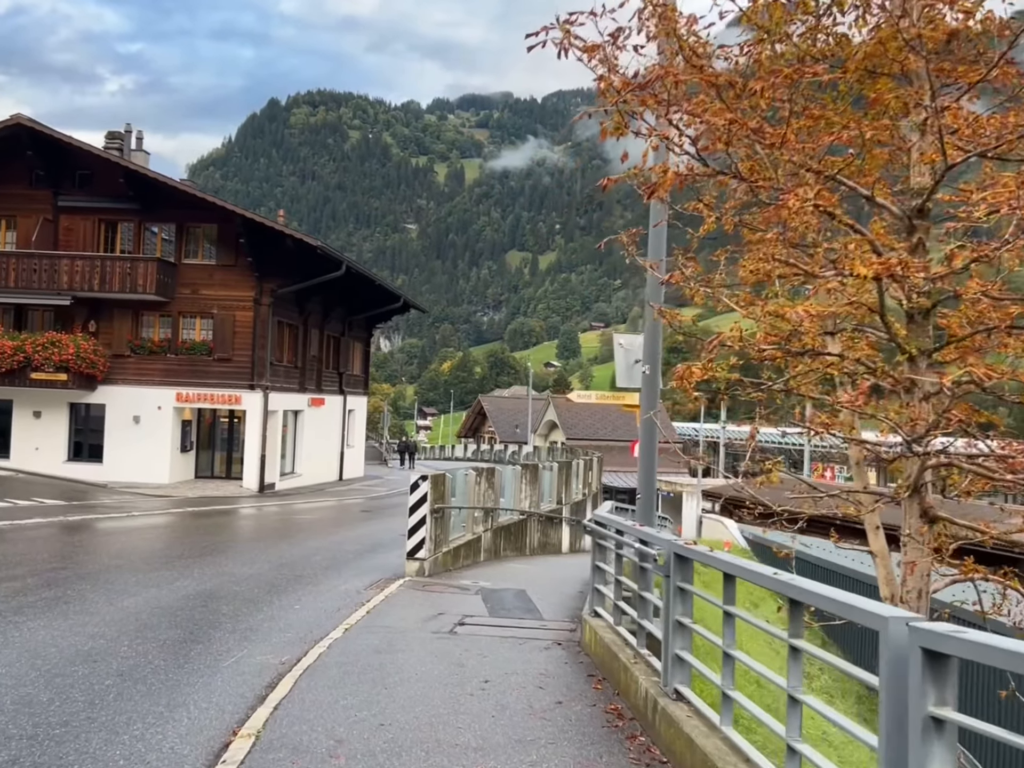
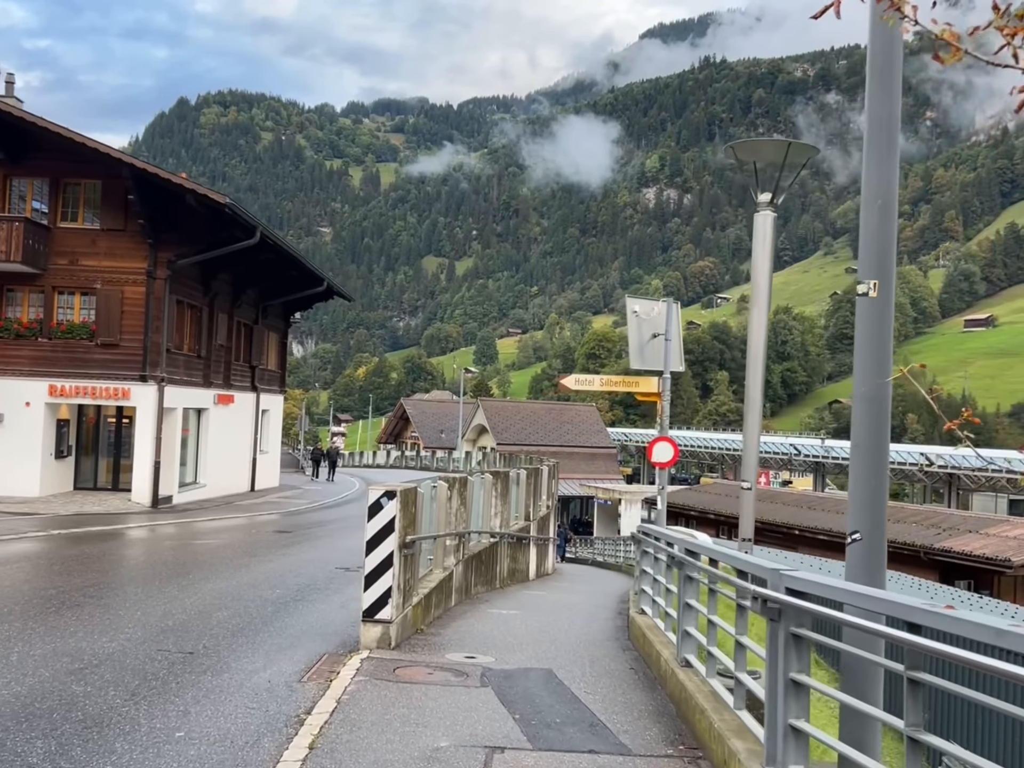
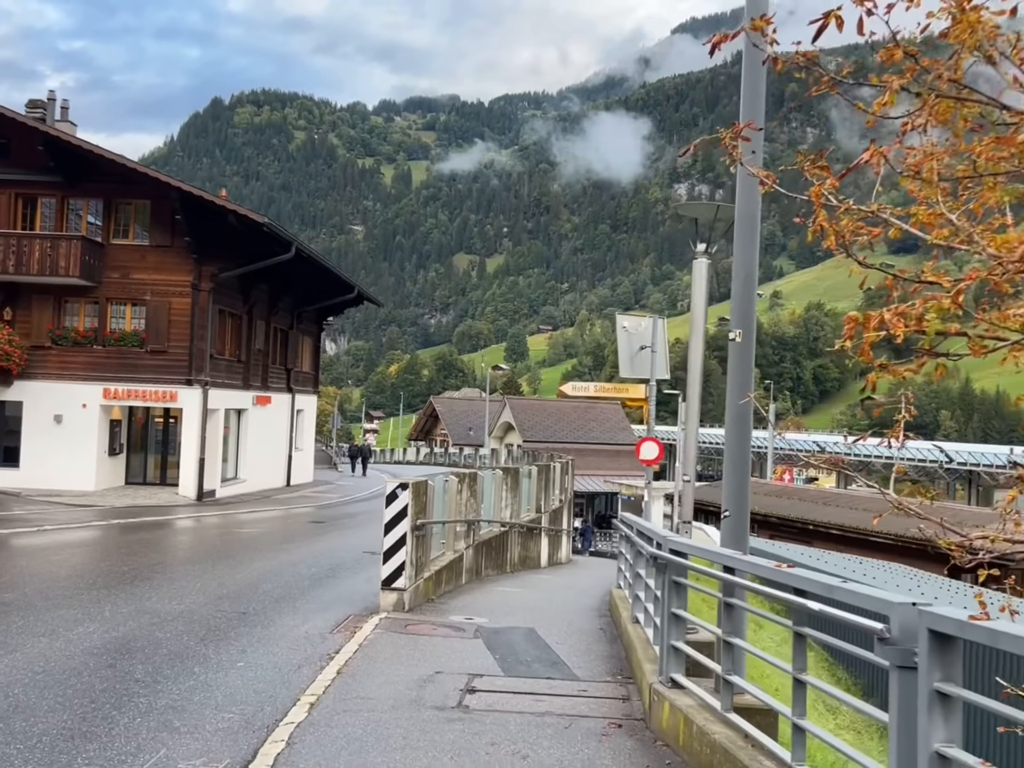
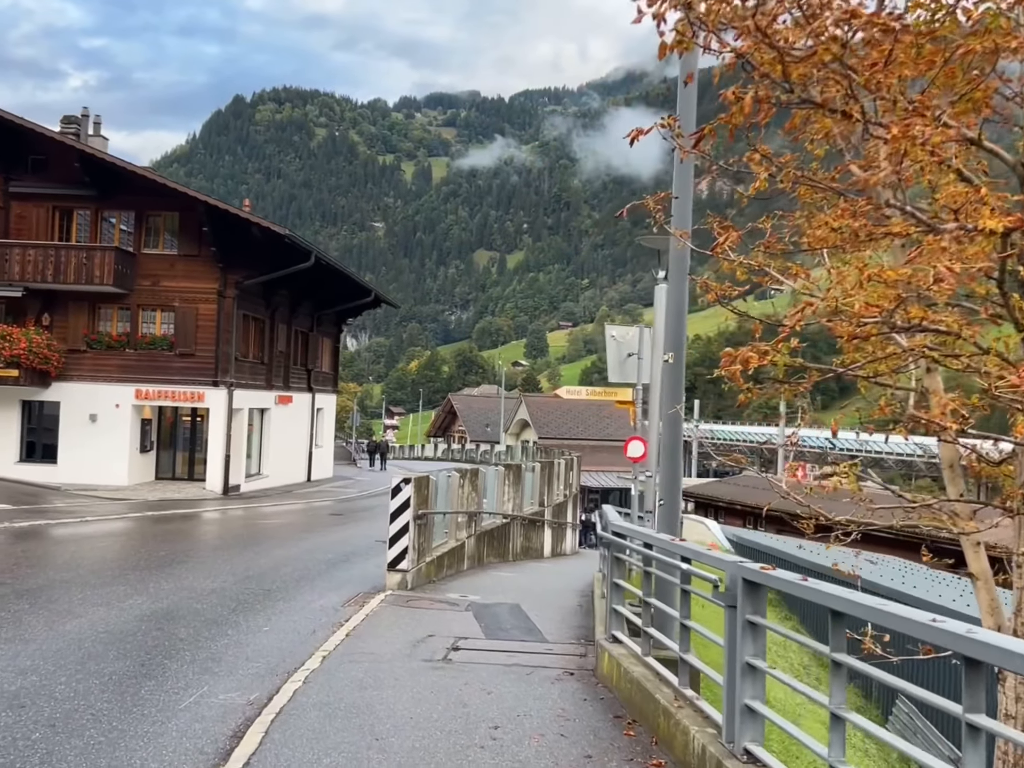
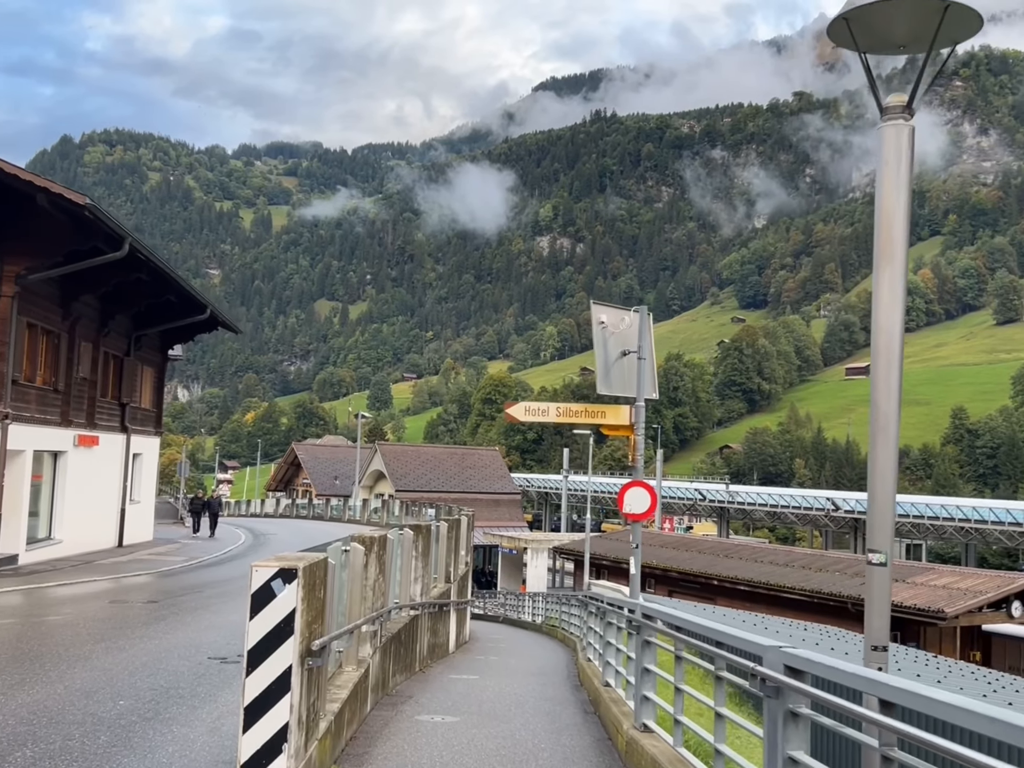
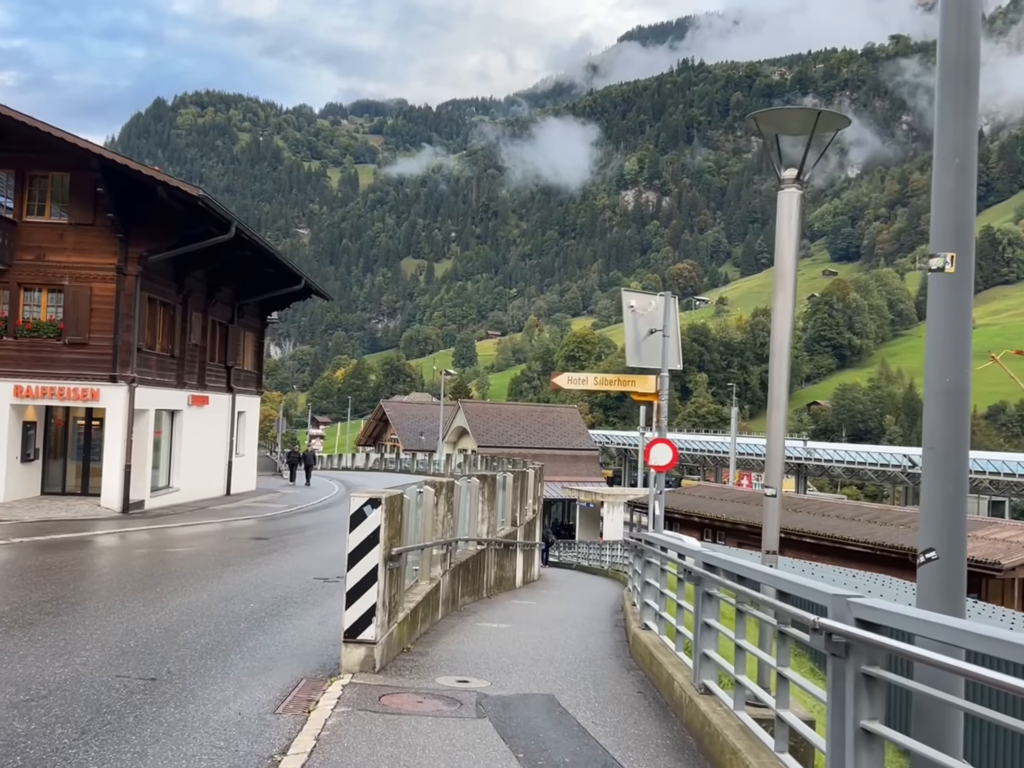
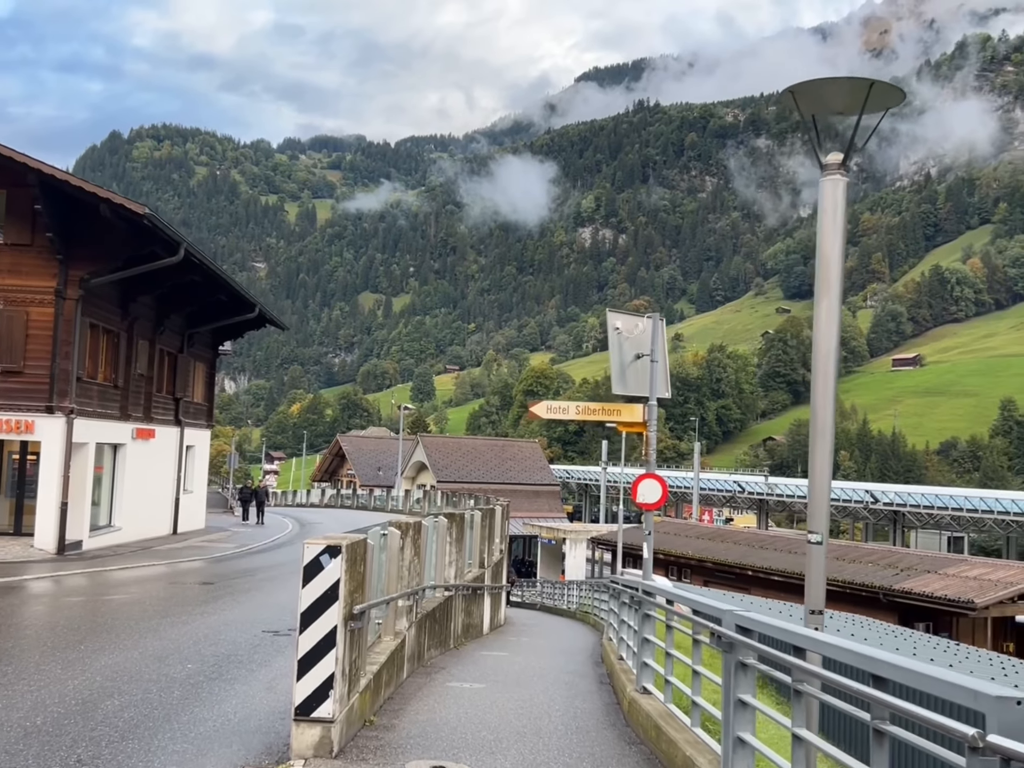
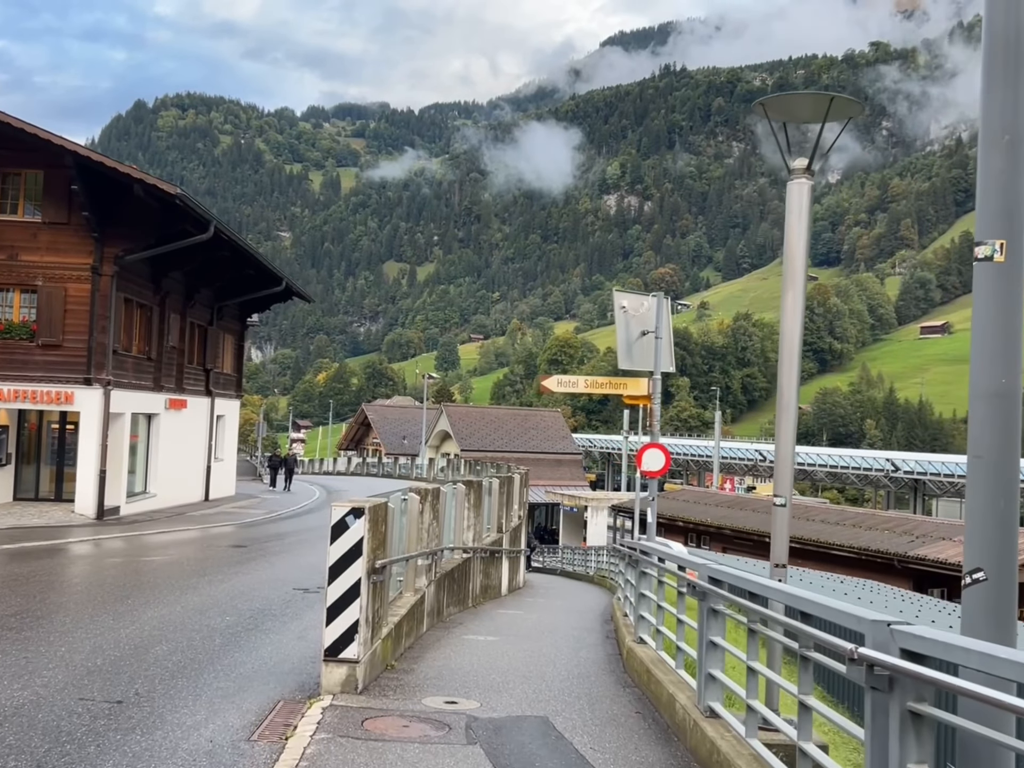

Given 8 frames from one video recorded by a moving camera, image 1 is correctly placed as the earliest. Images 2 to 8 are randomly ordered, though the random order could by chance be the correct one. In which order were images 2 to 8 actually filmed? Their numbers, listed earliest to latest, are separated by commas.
4, 3, 2, 6, 8, 7, 5
